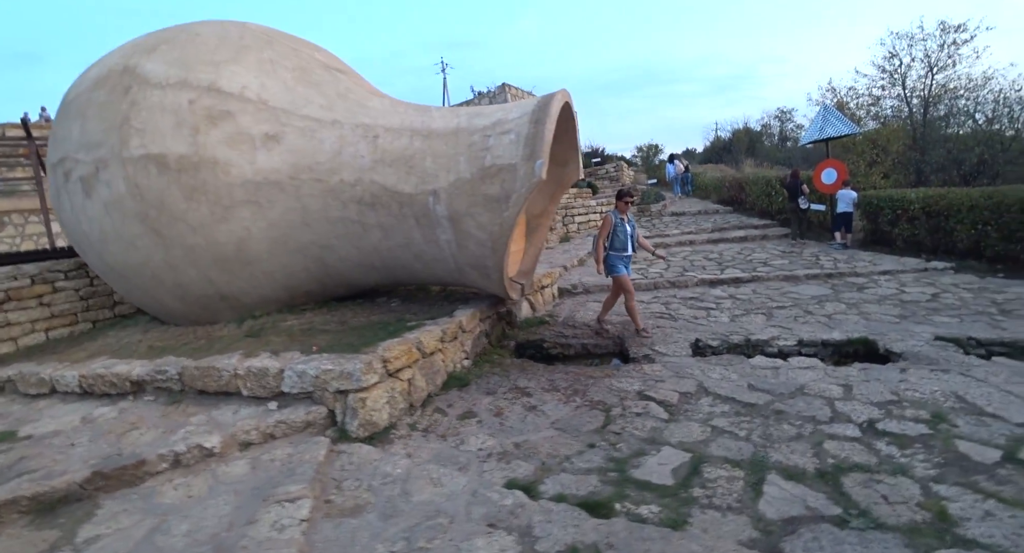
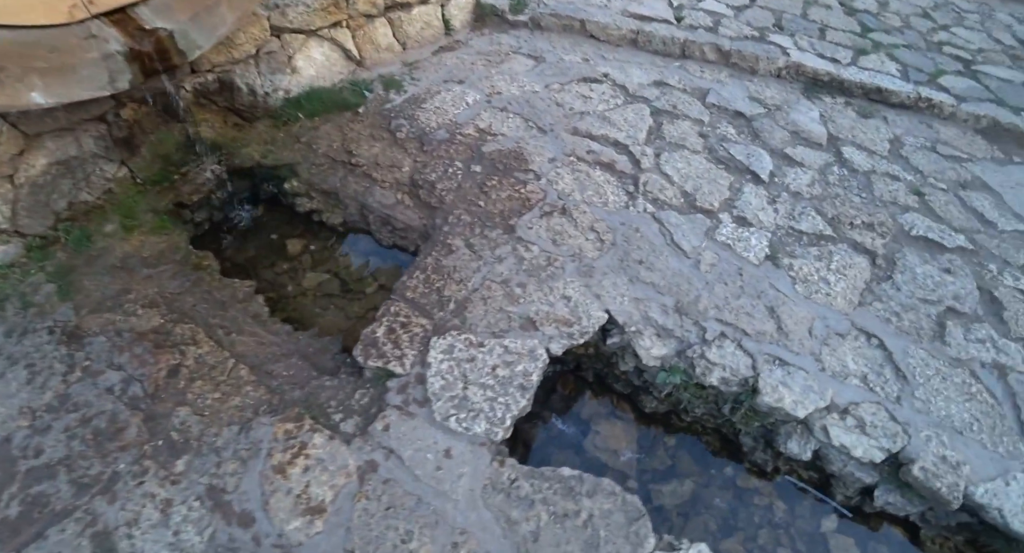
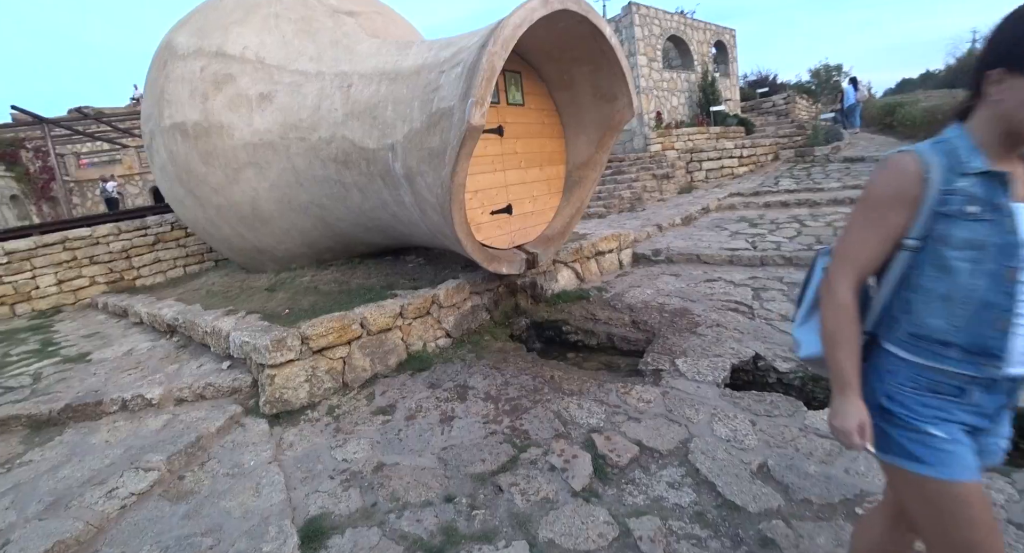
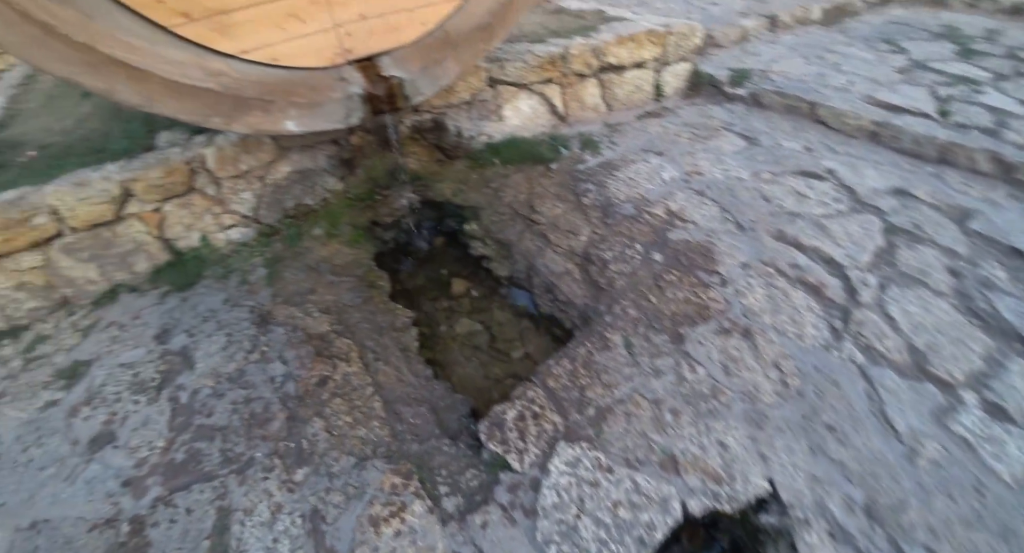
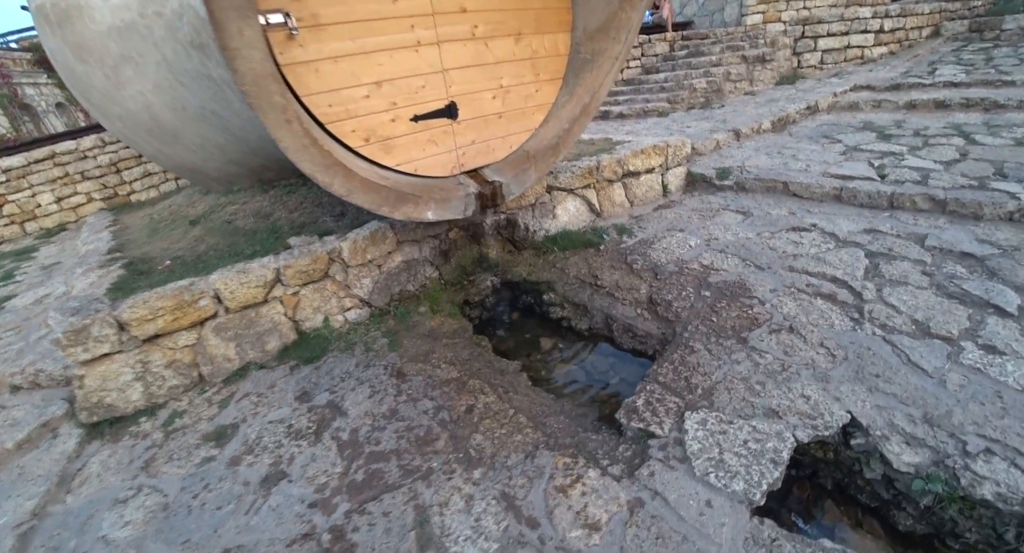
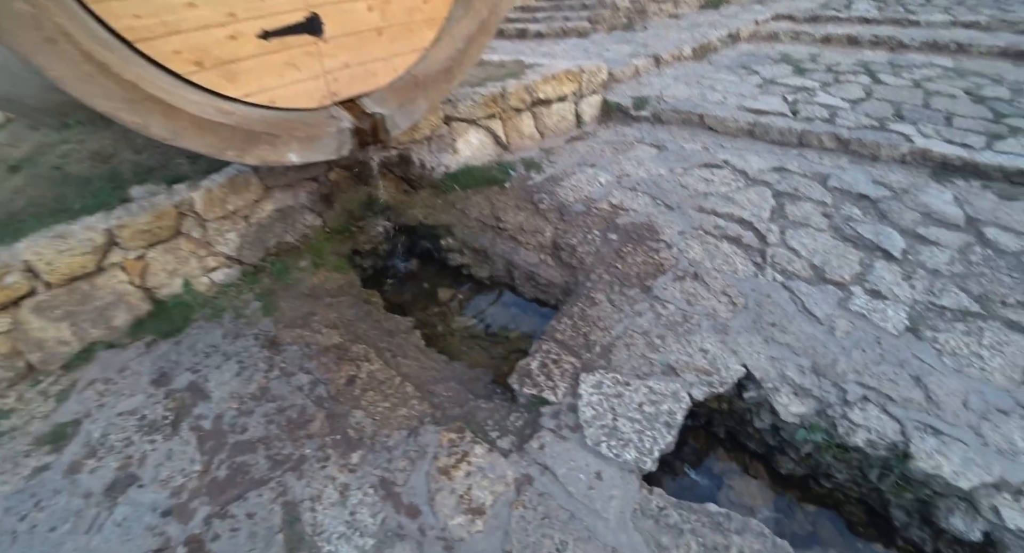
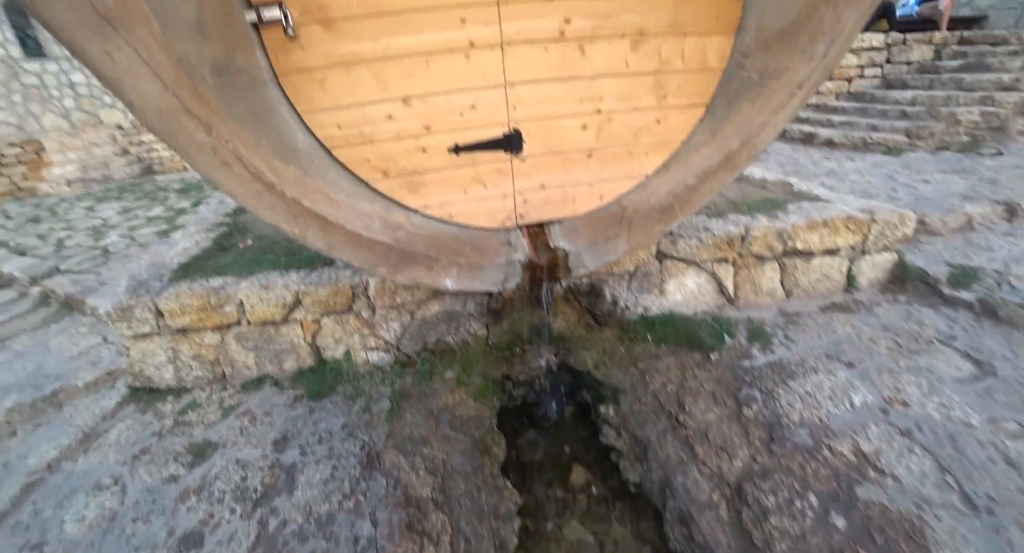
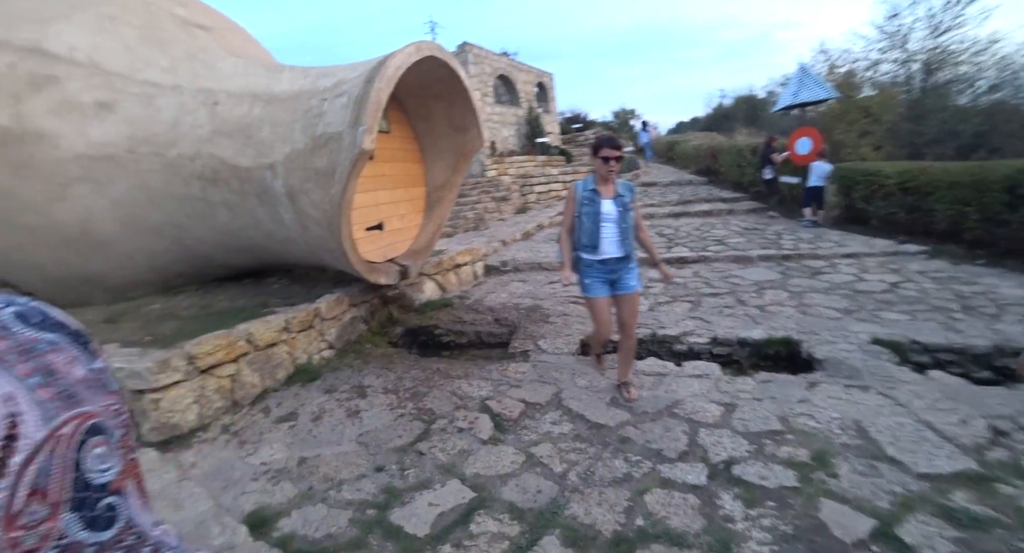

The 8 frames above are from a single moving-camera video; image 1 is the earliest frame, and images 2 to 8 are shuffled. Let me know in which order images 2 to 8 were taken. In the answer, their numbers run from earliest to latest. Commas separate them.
8, 3, 5, 6, 2, 4, 7
